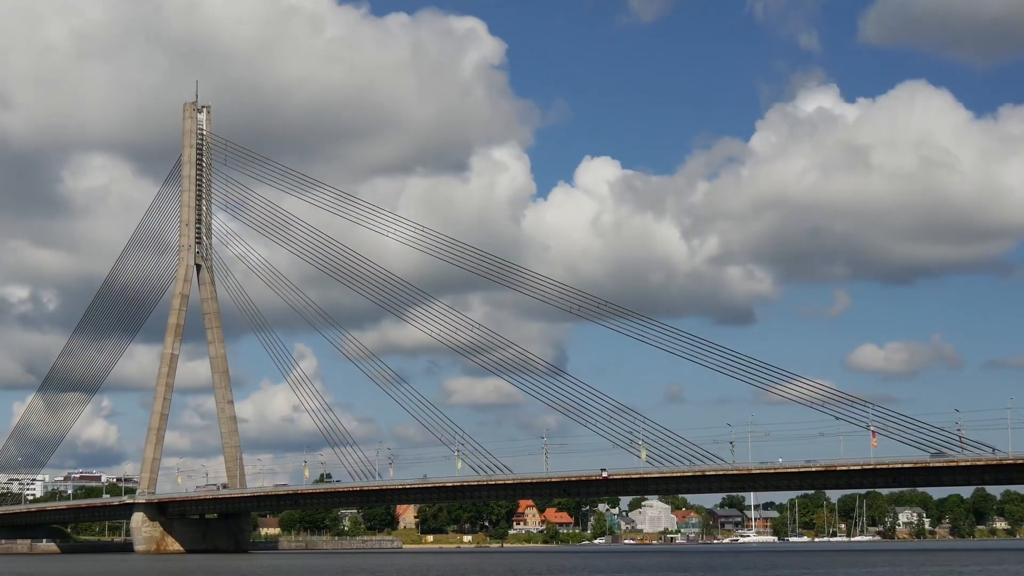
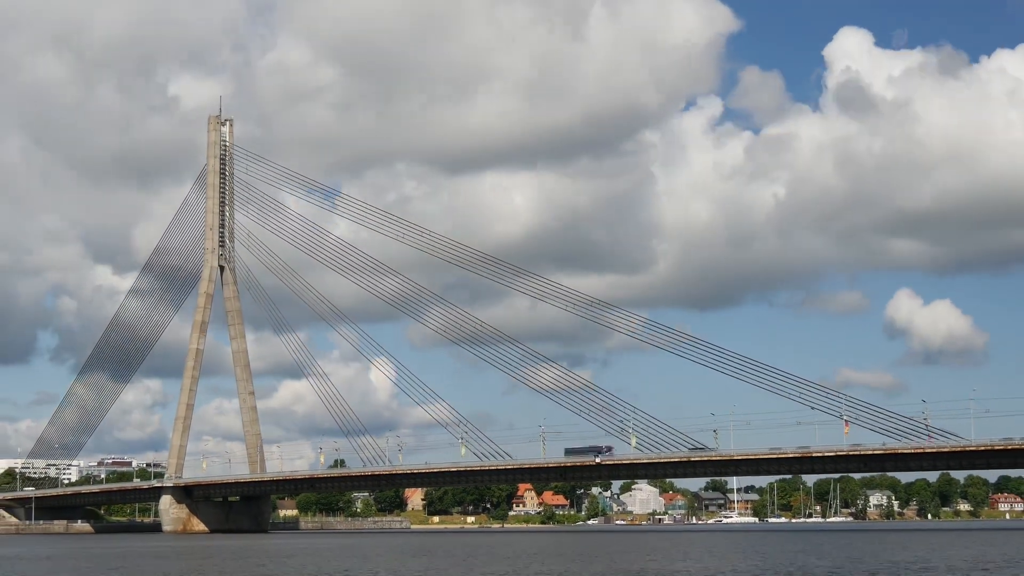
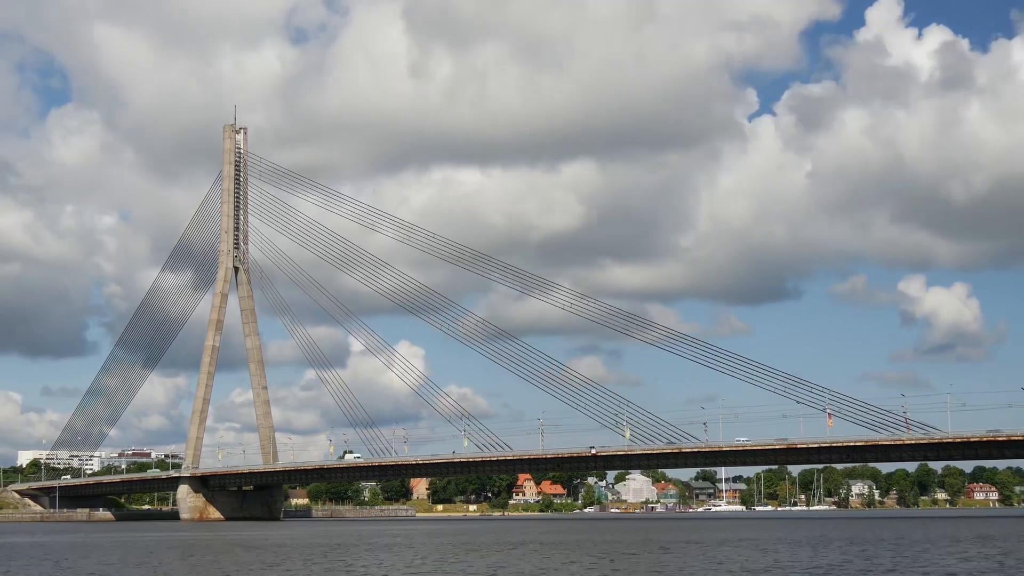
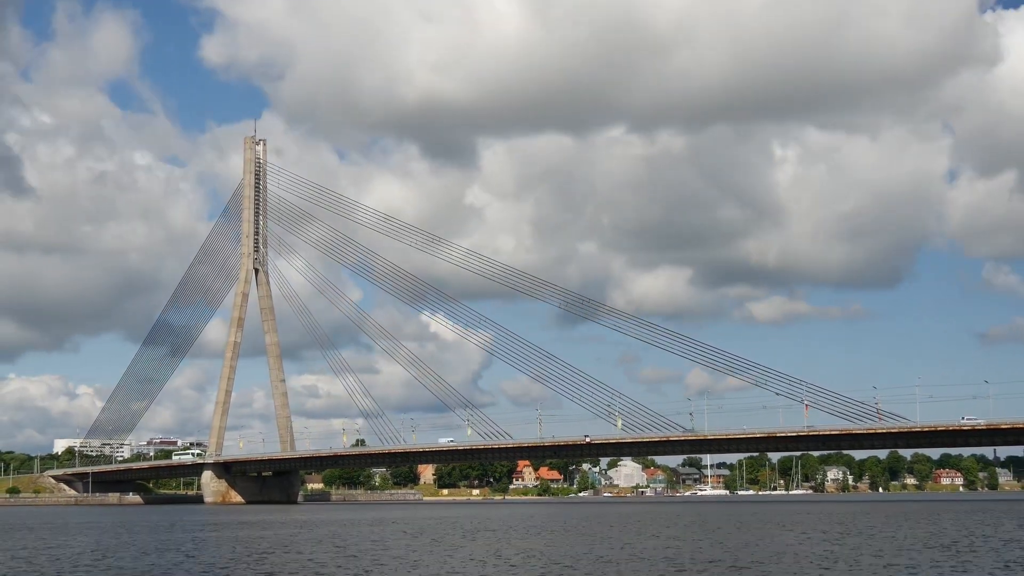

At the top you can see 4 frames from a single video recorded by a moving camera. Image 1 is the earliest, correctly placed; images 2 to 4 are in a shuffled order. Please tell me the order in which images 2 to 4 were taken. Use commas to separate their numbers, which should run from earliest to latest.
2, 3, 4
